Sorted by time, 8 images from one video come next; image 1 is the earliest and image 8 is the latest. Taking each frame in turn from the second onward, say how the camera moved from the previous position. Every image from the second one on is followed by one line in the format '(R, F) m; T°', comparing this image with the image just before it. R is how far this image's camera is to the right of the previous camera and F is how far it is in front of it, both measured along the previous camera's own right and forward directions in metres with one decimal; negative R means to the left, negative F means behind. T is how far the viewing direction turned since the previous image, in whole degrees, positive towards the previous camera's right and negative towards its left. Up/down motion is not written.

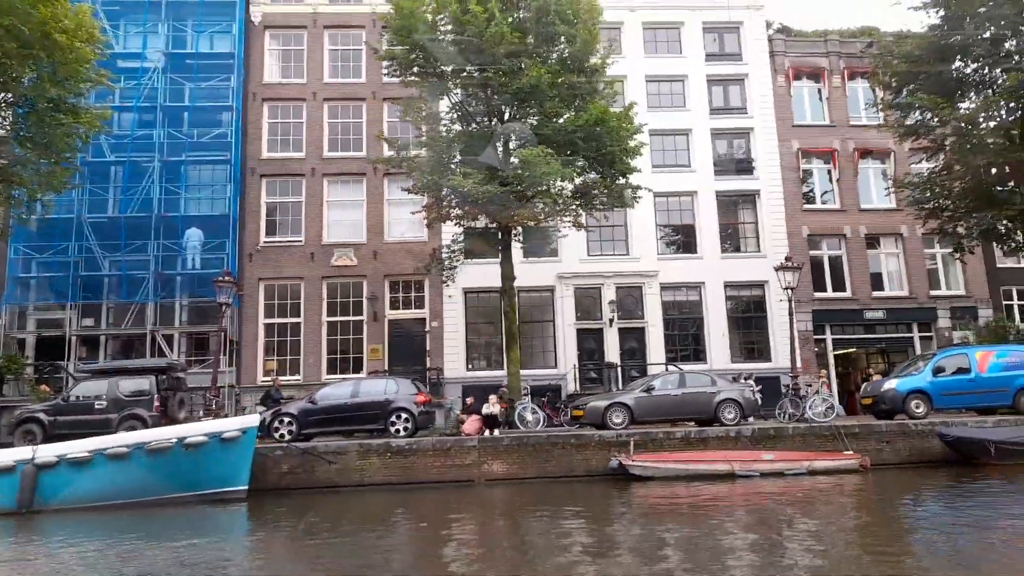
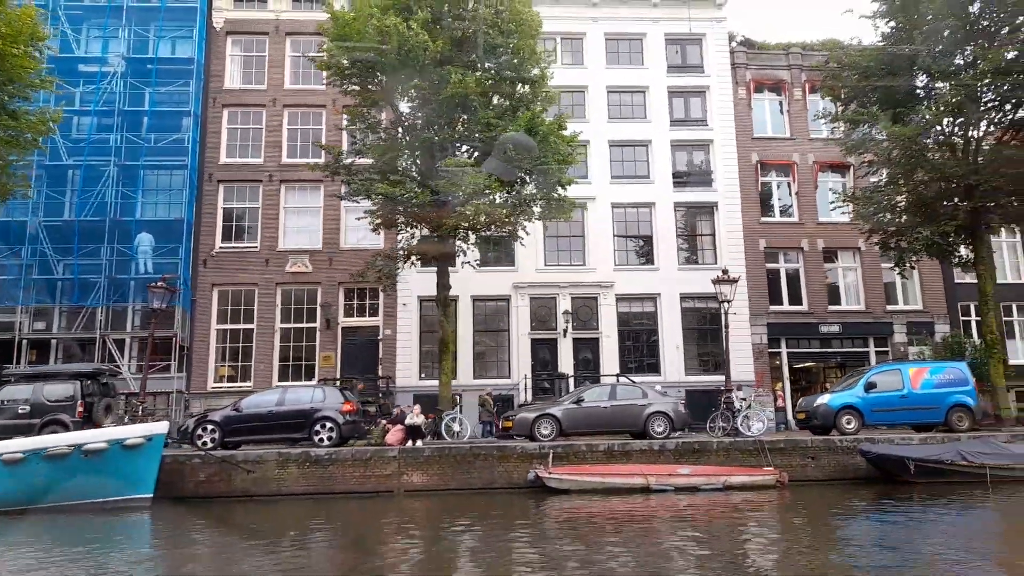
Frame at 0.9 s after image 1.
(+1.6, 0.0) m; 0°
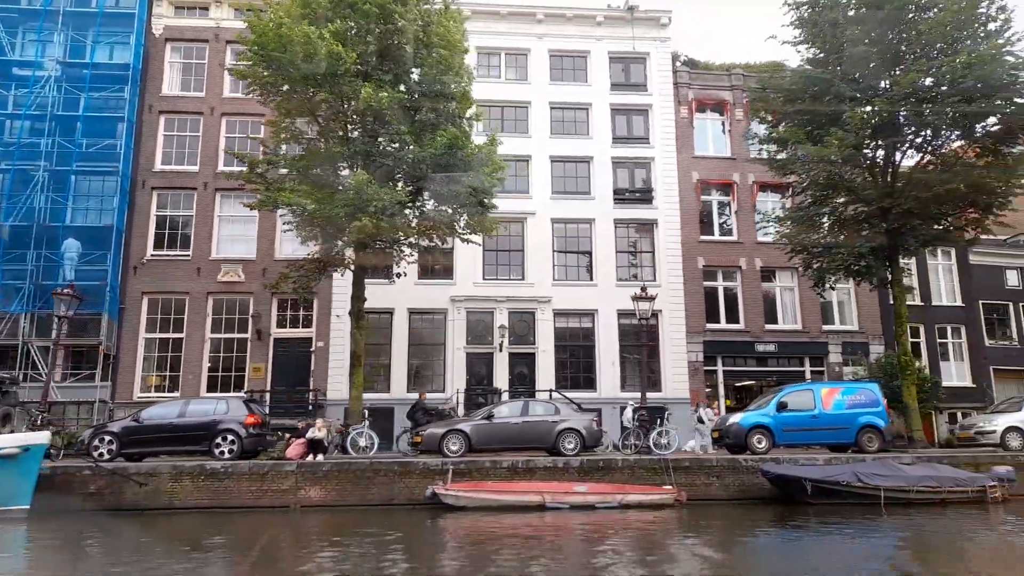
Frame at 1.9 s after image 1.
(+1.6, +0.1) m; +1°
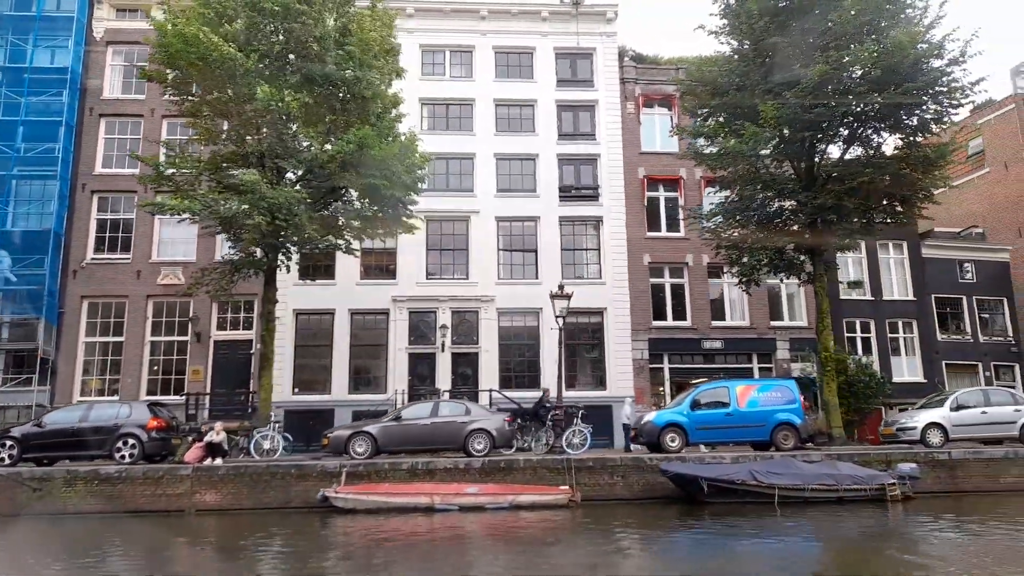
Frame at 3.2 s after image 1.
(+2.3, +0.2) m; 0°
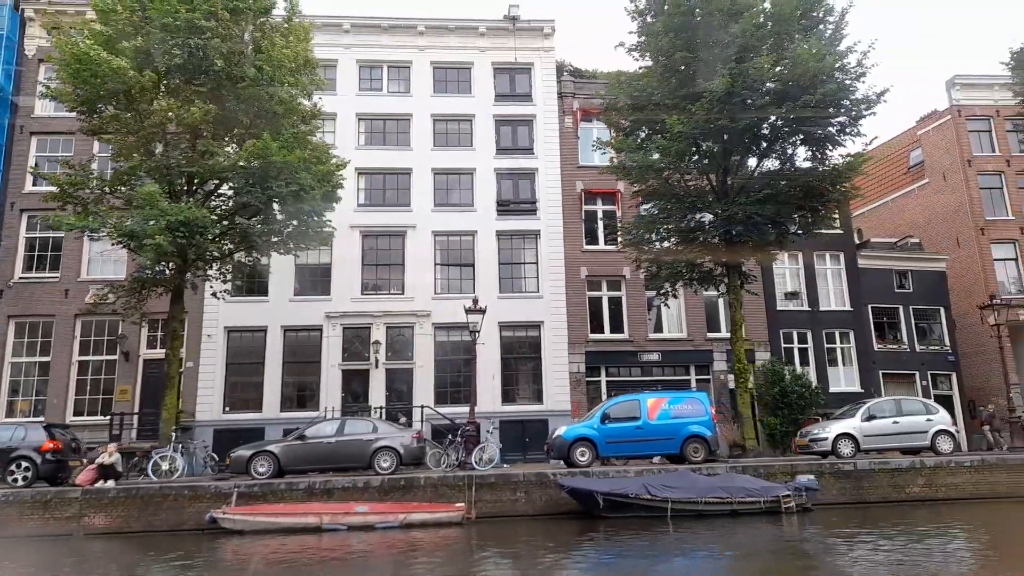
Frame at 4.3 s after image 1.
(+1.9, +0.1) m; +1°
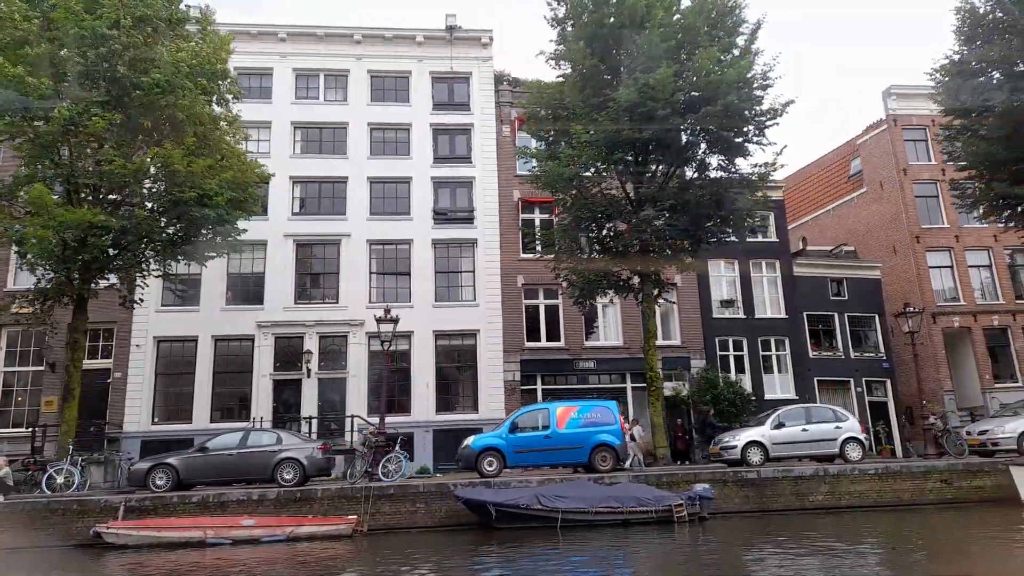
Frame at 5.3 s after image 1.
(+1.8, 0.0) m; +1°
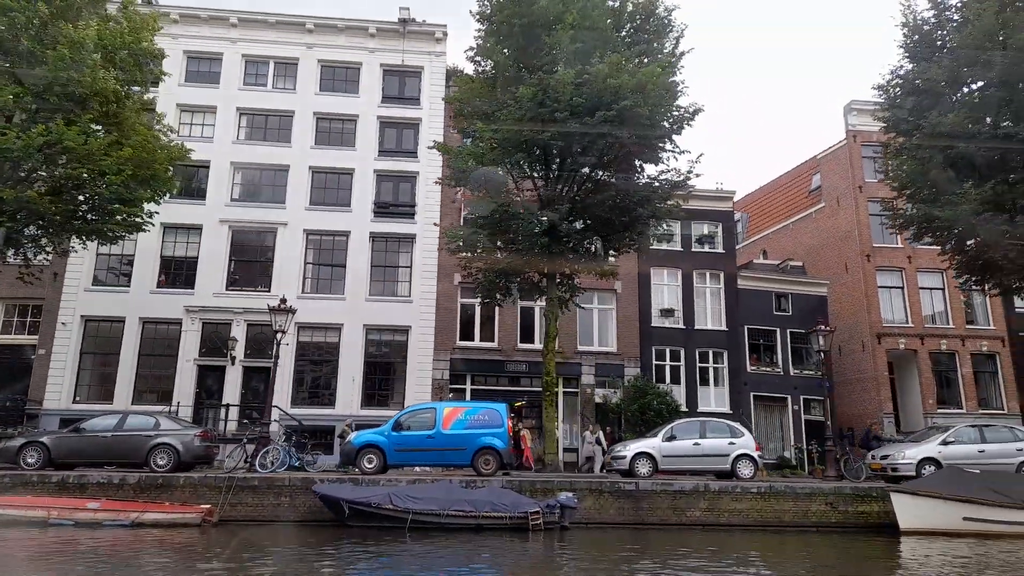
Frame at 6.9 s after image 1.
(+2.8, +0.3) m; -1°
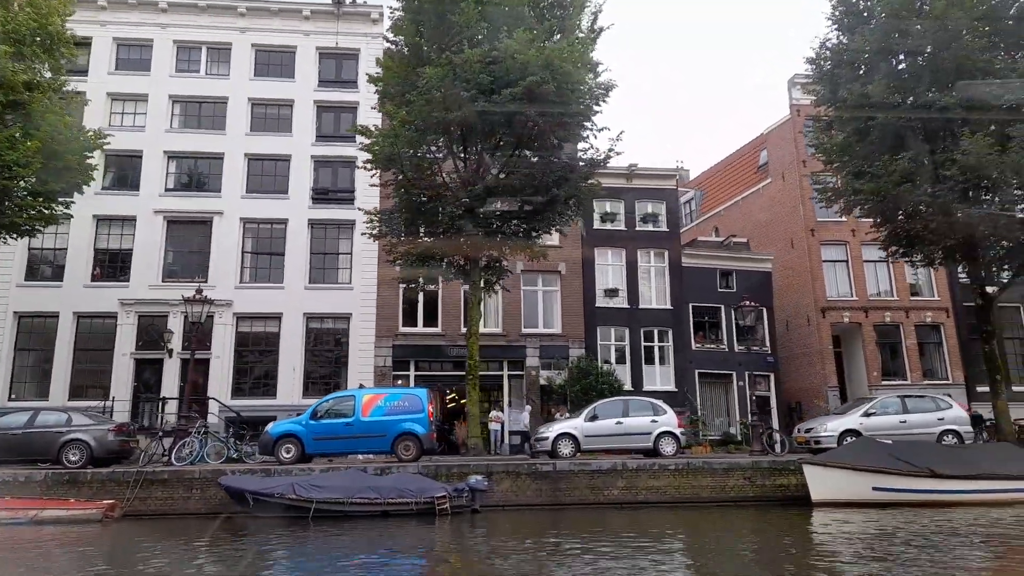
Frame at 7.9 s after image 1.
(+1.7, +0.1) m; +1°
